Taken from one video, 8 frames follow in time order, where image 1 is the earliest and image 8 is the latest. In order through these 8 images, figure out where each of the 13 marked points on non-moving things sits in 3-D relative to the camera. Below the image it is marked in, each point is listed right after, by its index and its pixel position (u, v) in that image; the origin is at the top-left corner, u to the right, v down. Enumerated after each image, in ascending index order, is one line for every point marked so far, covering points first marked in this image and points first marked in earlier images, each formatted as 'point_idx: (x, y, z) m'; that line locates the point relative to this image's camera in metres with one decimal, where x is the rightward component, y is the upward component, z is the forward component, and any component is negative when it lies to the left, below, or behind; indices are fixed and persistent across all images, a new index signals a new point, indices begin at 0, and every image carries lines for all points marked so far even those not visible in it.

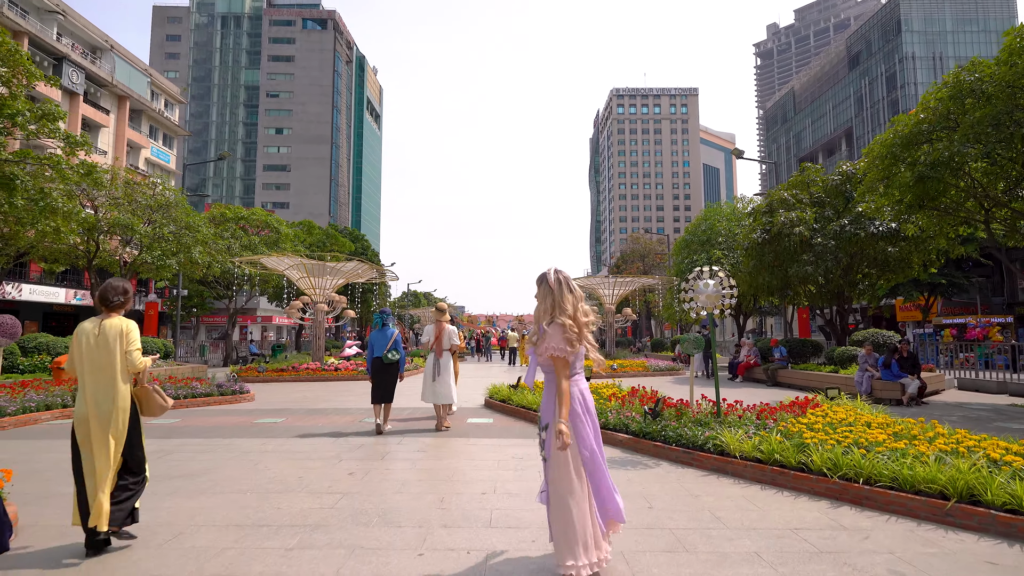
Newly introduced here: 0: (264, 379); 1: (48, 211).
0: (-7.4, -2.7, +17.5) m
1: (-11.4, +1.9, +14.3) m
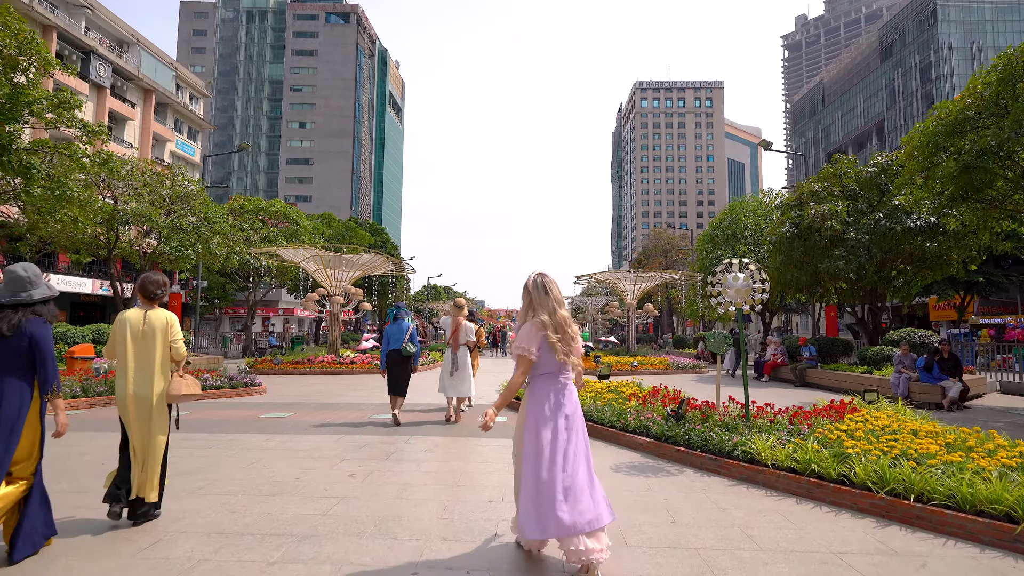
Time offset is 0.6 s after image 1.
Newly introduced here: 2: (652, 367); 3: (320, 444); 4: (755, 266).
0: (-6.9, -2.5, +17.4) m
1: (-10.9, +2.2, +14.3) m
2: (+4.7, -2.7, +19.7) m
3: (-2.2, -1.8, +6.9) m
4: (+2.7, +0.2, +6.6) m
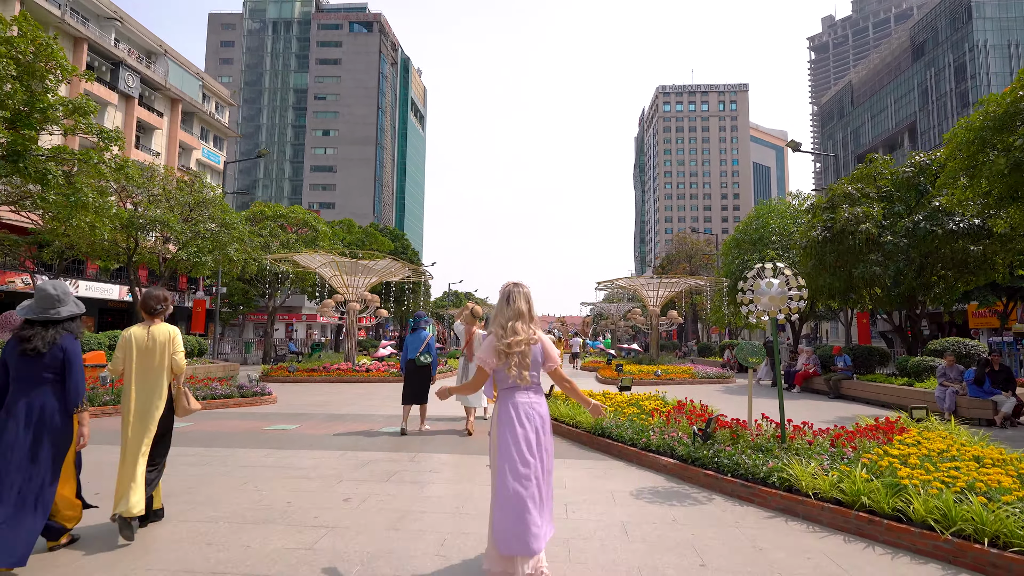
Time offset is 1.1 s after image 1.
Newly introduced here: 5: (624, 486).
0: (-6.4, -2.7, +17.1) m
1: (-10.5, +2.0, +14.3) m
2: (+5.3, -2.9, +19.0) m
3: (-2.1, -1.9, +6.5) m
4: (+2.8, +0.2, +6.0) m
5: (+1.0, -1.8, +5.4) m
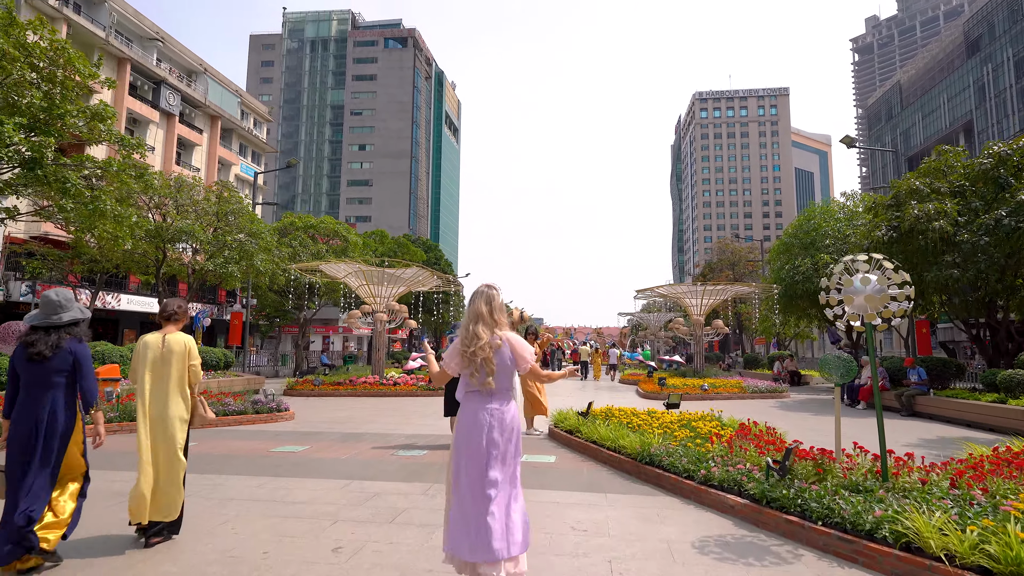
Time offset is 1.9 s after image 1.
0: (-5.4, -3.0, +16.5) m
1: (-9.7, +1.7, +13.9) m
2: (+6.3, -3.1, +17.6) m
3: (-1.8, -1.9, +5.5) m
4: (+3.1, +0.2, +4.9) m
5: (+1.3, -1.8, +4.3) m
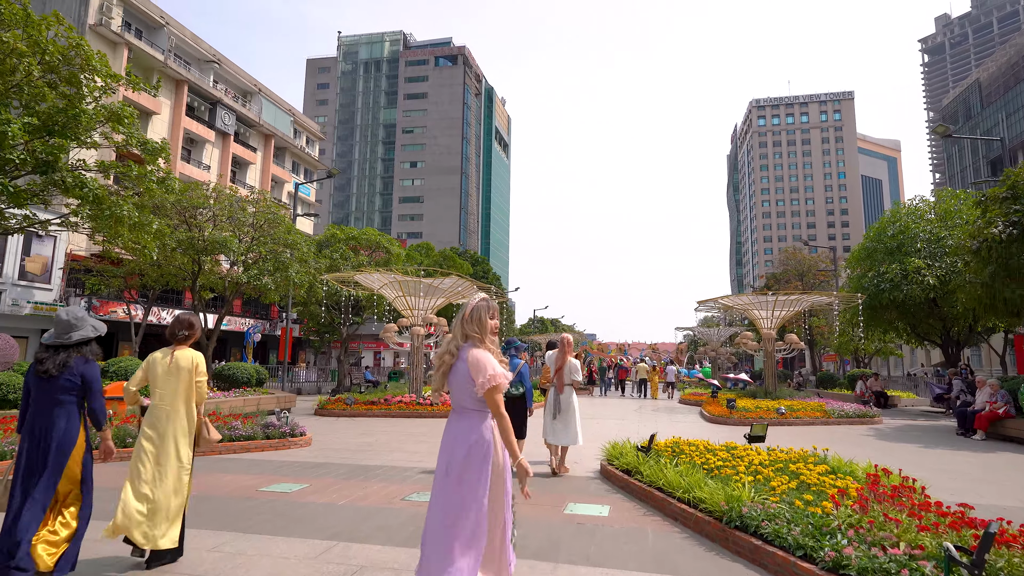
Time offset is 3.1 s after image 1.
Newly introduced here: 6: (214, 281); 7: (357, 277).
0: (-4.2, -3.3, +15.3) m
1: (-8.7, +1.5, +13.2) m
2: (+7.6, -3.3, +15.4) m
3: (-1.6, -1.9, +4.1) m
4: (+3.2, +0.3, +3.0) m
5: (+1.4, -1.7, +2.6) m
6: (-10.0, +0.2, +19.7) m
7: (-4.4, +0.3, +17.0) m
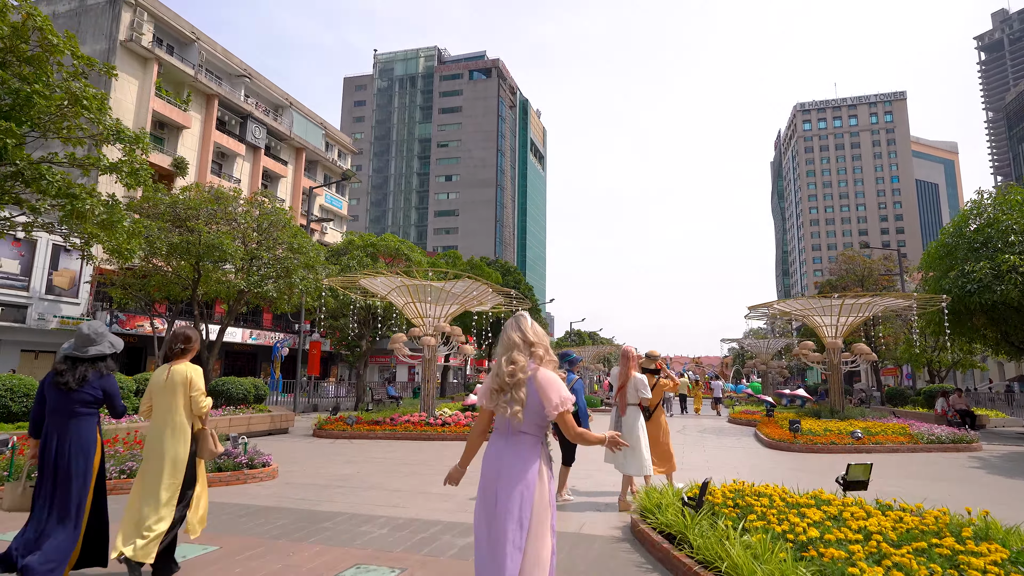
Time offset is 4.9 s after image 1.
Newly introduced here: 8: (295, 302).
0: (-3.7, -3.4, +13.5) m
1: (-8.4, +1.4, +11.9) m
2: (+8.1, -3.3, +12.8) m
3: (-1.8, -1.7, +2.2) m
4: (+2.9, +0.5, +0.9) m
5: (+1.0, -1.5, +0.5) m
6: (-9.2, -0.1, +18.3) m
7: (-3.9, +0.2, +15.3) m
8: (-7.1, -0.5, +19.7) m
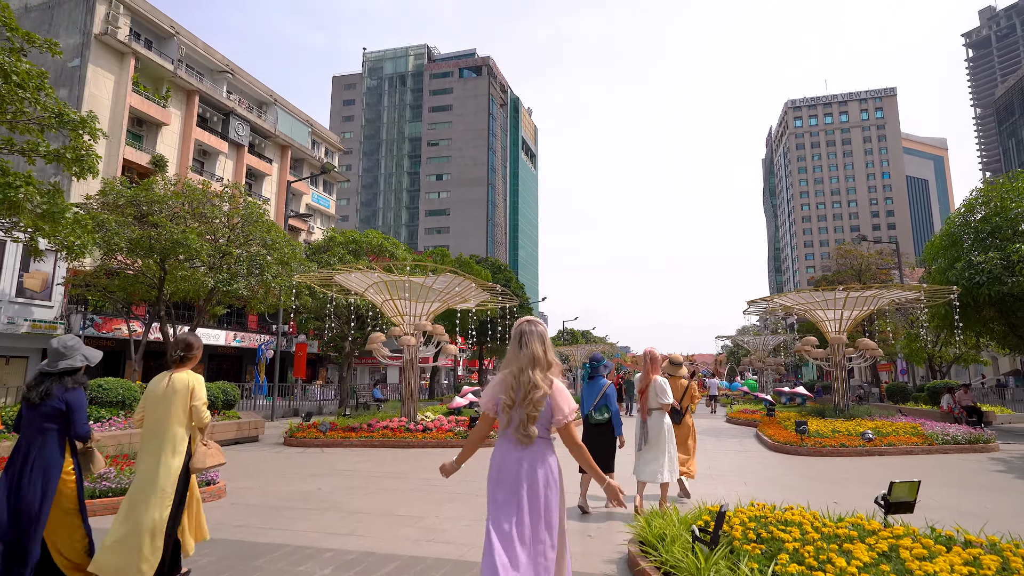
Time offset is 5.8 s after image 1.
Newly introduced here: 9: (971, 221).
0: (-4.0, -3.3, +12.5) m
1: (-8.7, +1.4, +10.8) m
2: (+7.8, -3.1, +11.9) m
3: (-2.0, -1.6, +1.2) m
4: (+2.7, +0.7, -0.1) m
5: (+0.9, -1.4, -0.4) m
6: (-9.6, -0.1, +17.3) m
7: (-4.2, +0.2, +14.3) m
8: (-7.5, -0.5, +18.7) m
9: (+14.5, +2.2, +18.7) m
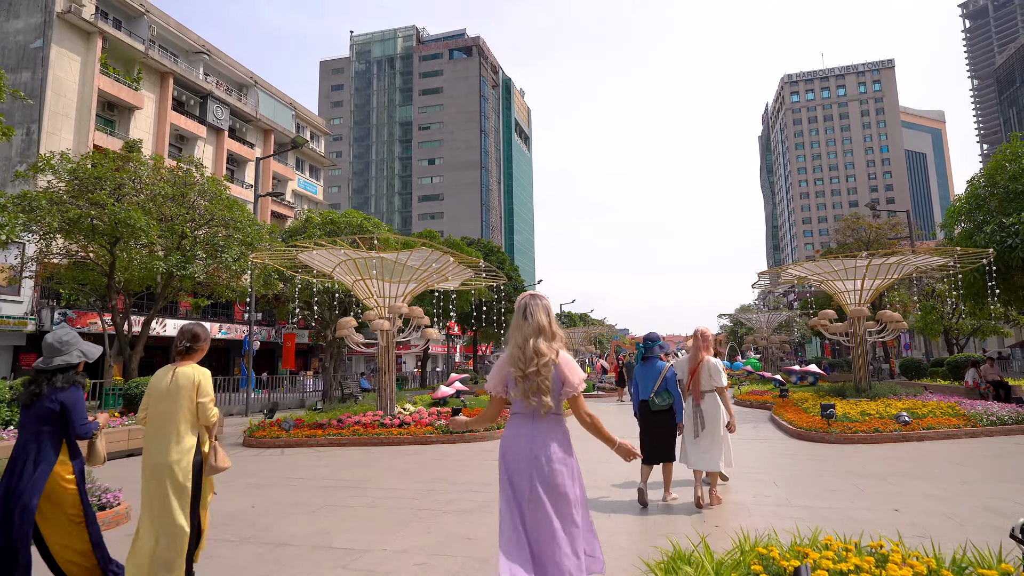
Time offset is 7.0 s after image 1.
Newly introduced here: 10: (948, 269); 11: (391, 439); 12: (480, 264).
0: (-4.2, -2.9, +11.0) m
1: (-9.1, +1.6, +9.2) m
2: (+7.6, -2.4, +10.5) m
3: (-2.2, -1.5, -0.3) m
4: (+2.4, +0.9, -1.6) m
5: (+0.6, -1.1, -1.9) m
6: (-9.9, +0.3, +15.7) m
7: (-4.5, +0.7, +12.7) m
8: (-7.8, 0.0, +17.1) m
9: (+14.1, +3.2, +17.1) m
10: (+12.2, +0.4, +16.6) m
11: (-2.2, -2.7, +10.7) m
12: (-0.8, +0.6, +14.5) m
